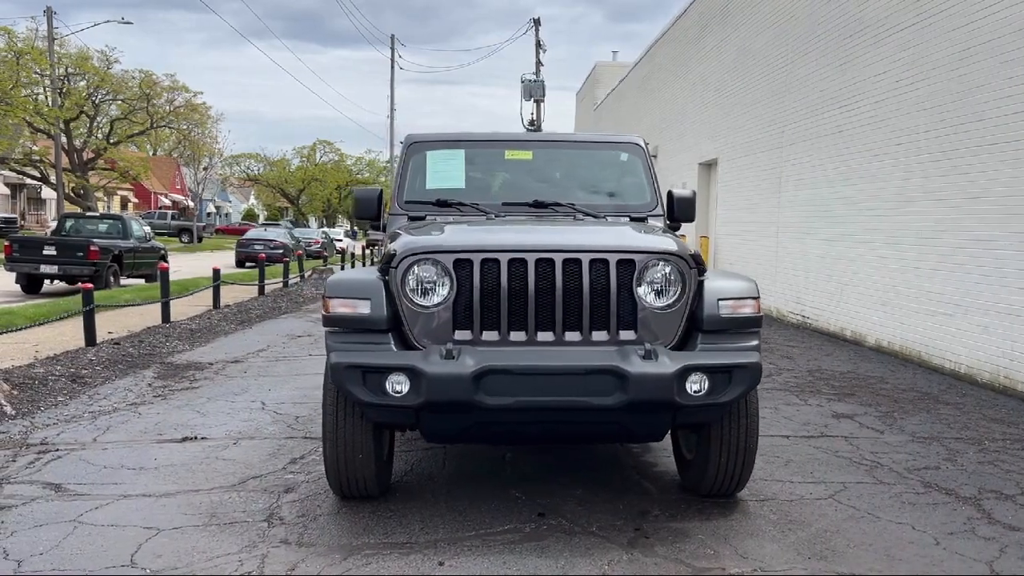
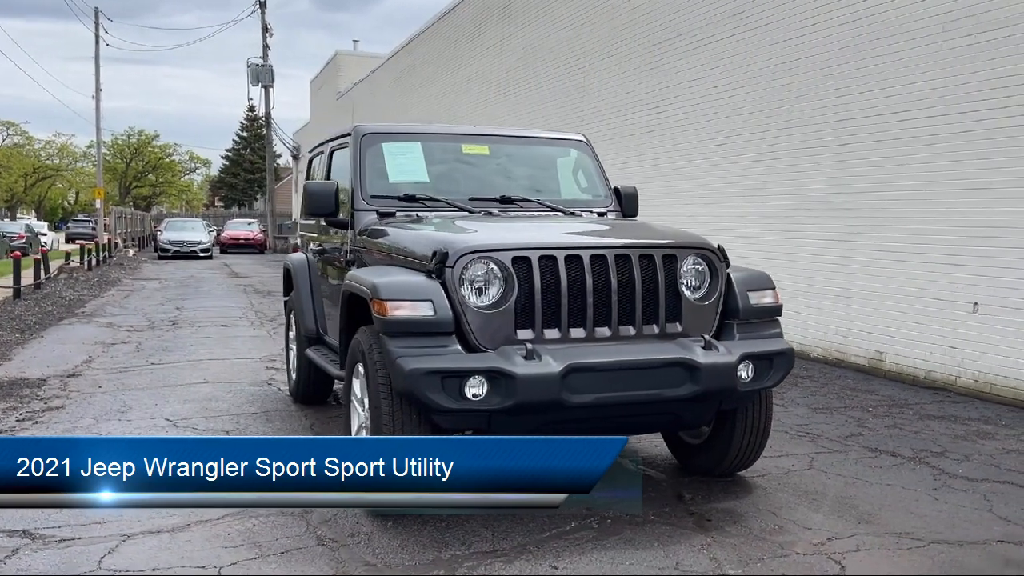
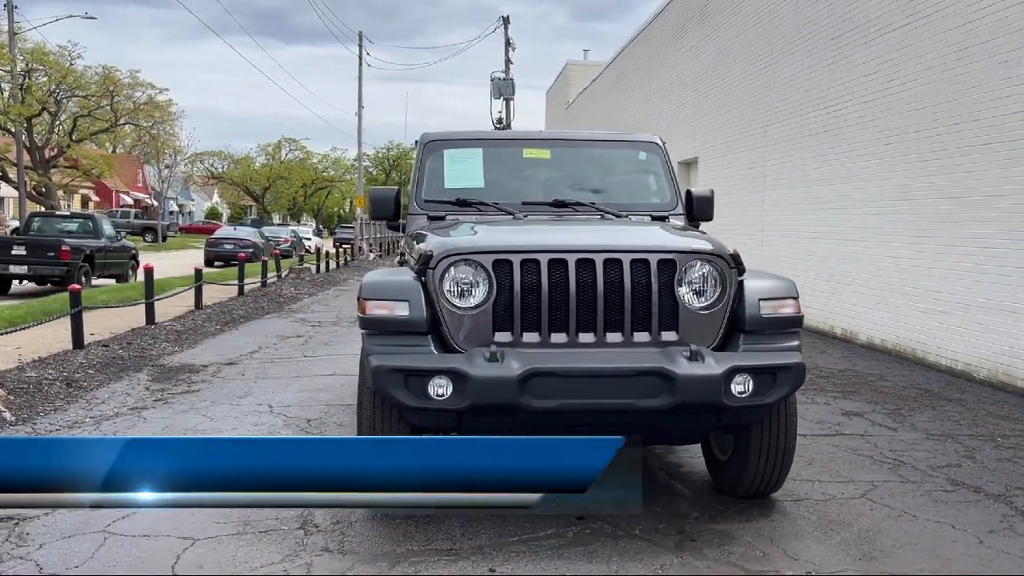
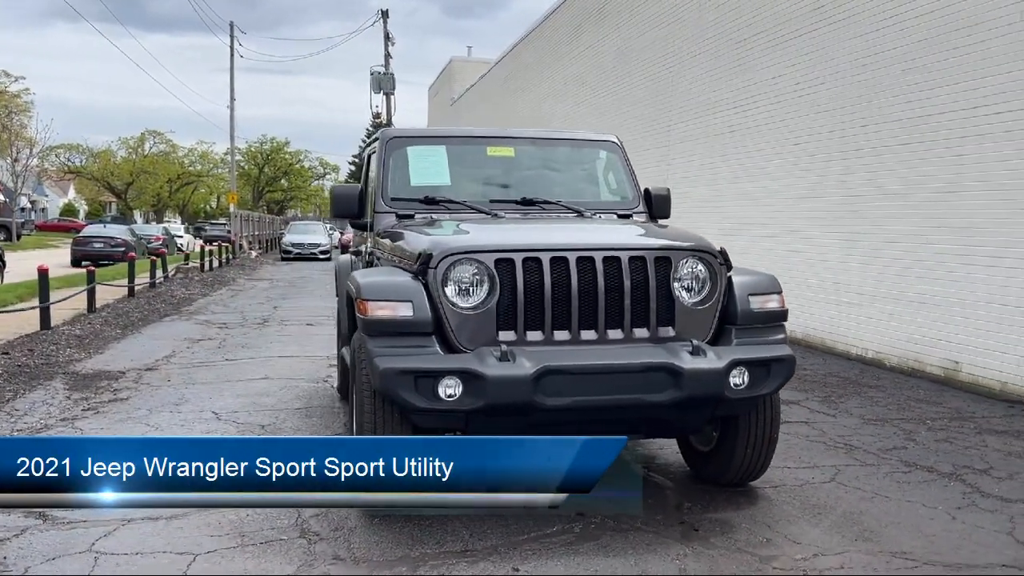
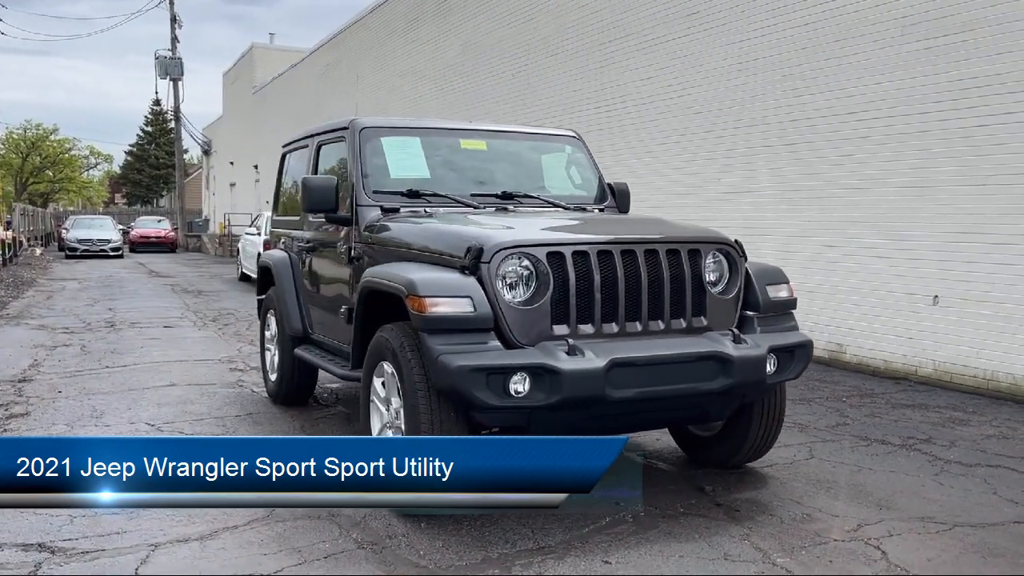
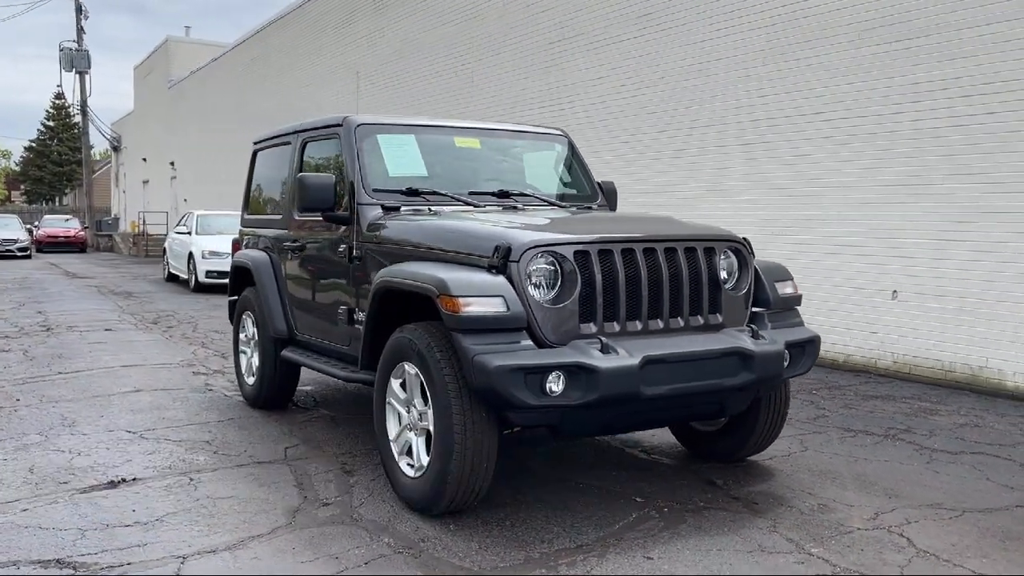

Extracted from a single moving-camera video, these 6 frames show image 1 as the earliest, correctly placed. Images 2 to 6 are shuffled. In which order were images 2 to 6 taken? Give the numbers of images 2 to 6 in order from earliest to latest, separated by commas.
3, 4, 2, 5, 6
